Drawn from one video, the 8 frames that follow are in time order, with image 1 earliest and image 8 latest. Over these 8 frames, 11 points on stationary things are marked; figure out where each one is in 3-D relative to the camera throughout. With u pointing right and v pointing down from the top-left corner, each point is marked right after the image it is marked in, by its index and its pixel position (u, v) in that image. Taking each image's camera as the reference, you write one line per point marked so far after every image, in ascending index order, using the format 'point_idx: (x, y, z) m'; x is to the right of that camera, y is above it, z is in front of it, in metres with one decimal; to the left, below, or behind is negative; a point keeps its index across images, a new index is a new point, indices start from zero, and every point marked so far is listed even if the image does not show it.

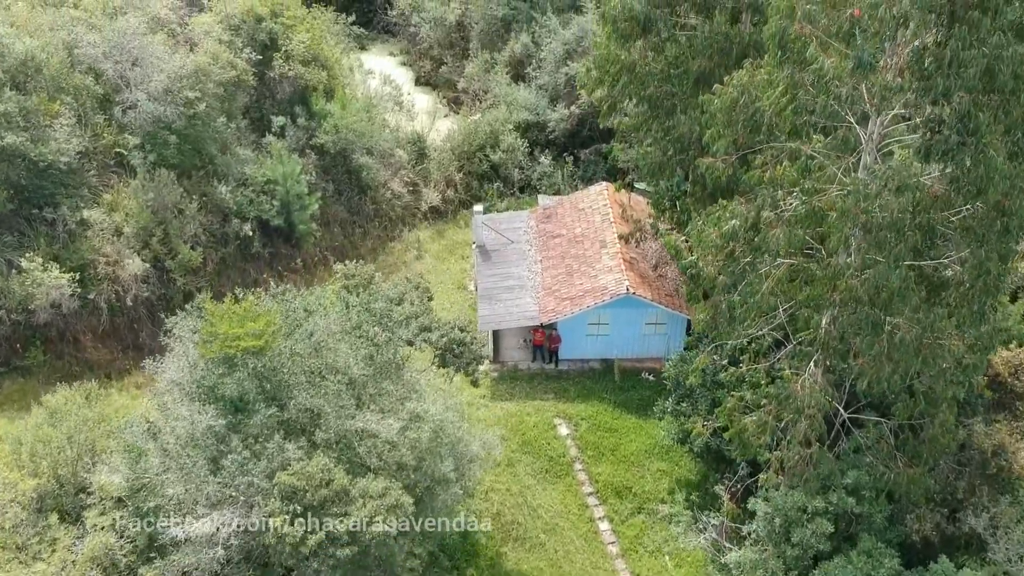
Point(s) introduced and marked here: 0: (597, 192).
0: (+1.4, +1.6, +16.9) m
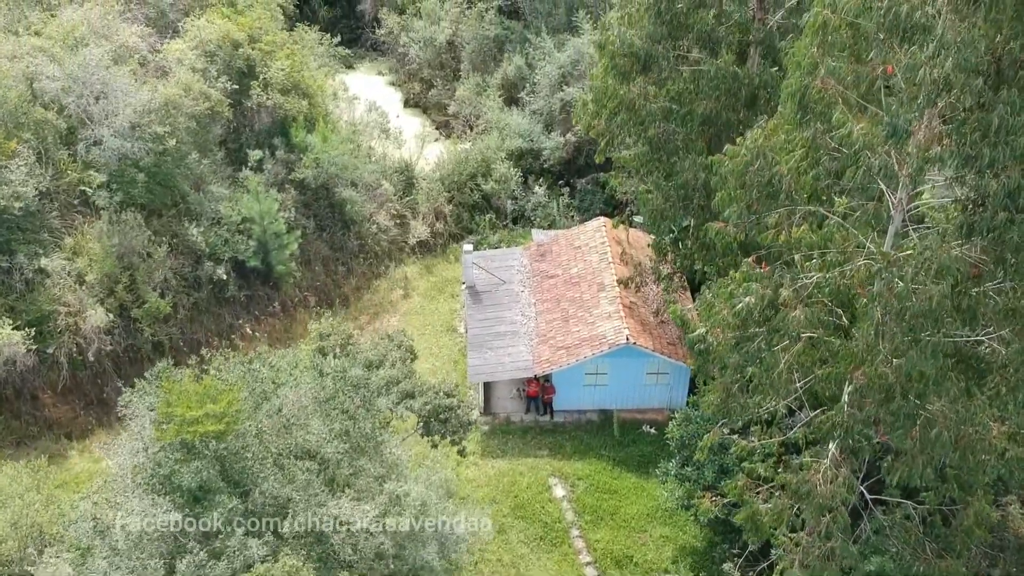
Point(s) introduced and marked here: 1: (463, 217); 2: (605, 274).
0: (+1.3, +1.0, +16.0) m
1: (-0.9, +1.3, +18.6) m
2: (+1.4, +0.2, +14.8) m
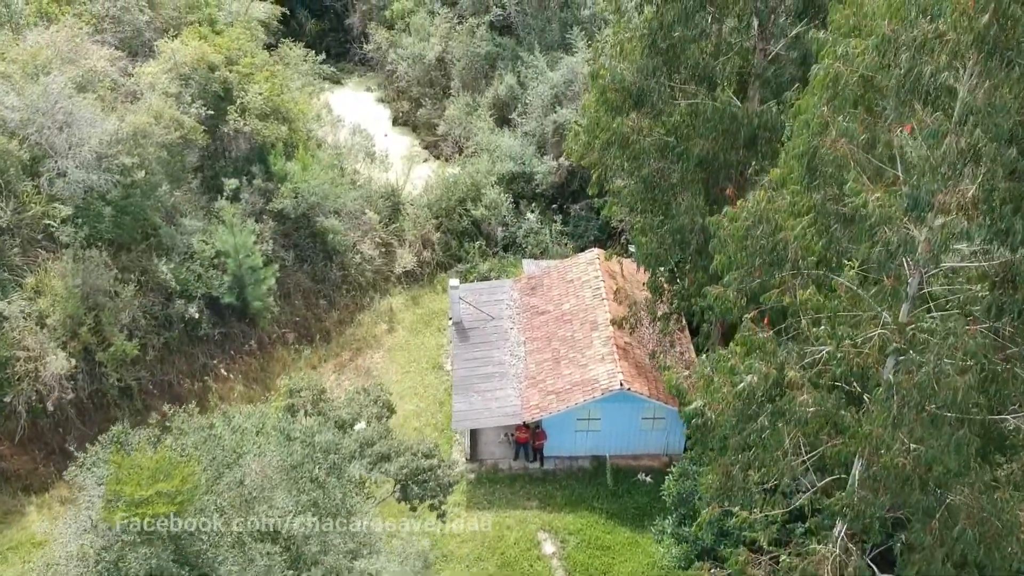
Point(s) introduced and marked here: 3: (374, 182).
0: (+1.1, +0.4, +15.2) m
1: (-1.1, +0.8, +17.9) m
2: (+1.2, -0.3, +14.0) m
3: (-2.5, +1.9, +17.8) m
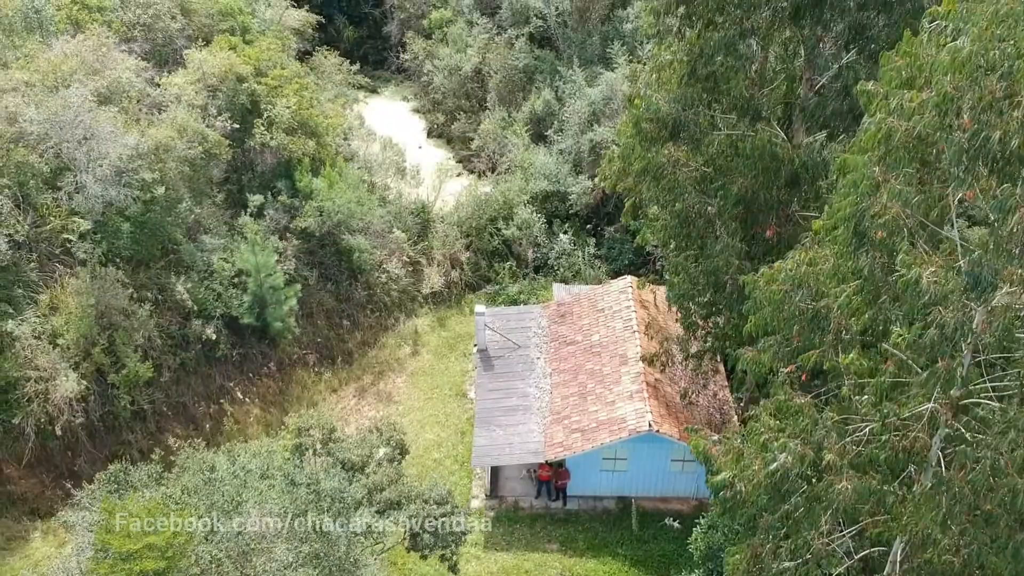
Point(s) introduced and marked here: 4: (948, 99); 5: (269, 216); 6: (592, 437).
0: (+1.6, 0.0, +14.6) m
1: (-0.5, +0.4, +17.4) m
2: (+1.6, -0.8, +13.4) m
3: (-1.9, +1.6, +17.3) m
4: (+2.3, +1.0, +5.2) m
5: (-3.6, +1.1, +14.9) m
6: (+1.0, -1.8, +12.4) m
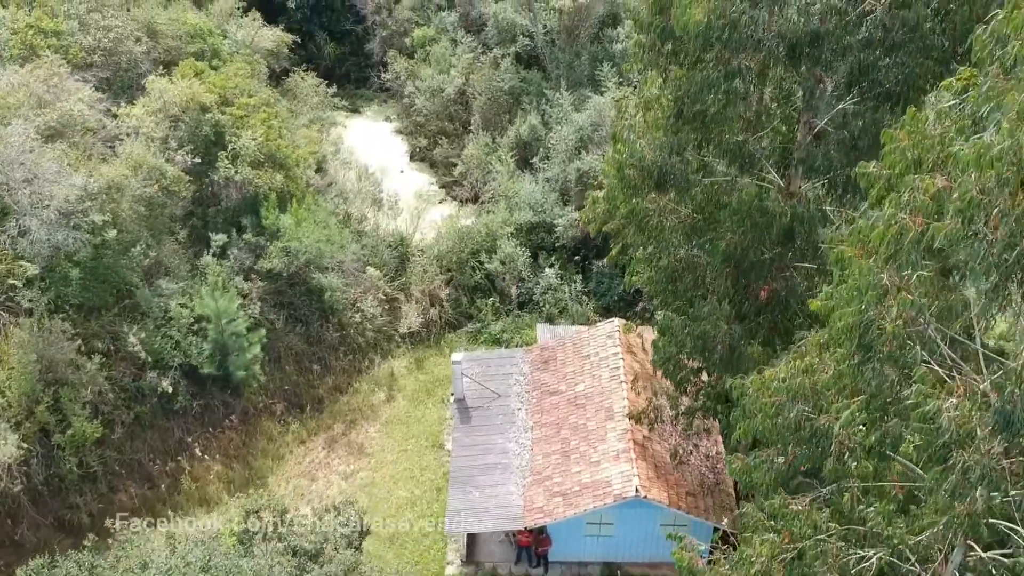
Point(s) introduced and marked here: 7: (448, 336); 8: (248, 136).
0: (+1.3, -0.6, +13.7) m
1: (-0.8, -0.2, +16.4) m
2: (+1.3, -1.4, +12.5) m
3: (-2.2, +1.0, +16.4) m
4: (+2.0, +0.4, +4.3) m
5: (-3.9, +0.5, +14.0) m
6: (+0.7, -2.5, +11.5) m
7: (-1.0, -0.8, +16.1) m
8: (-3.9, +2.2, +14.5) m
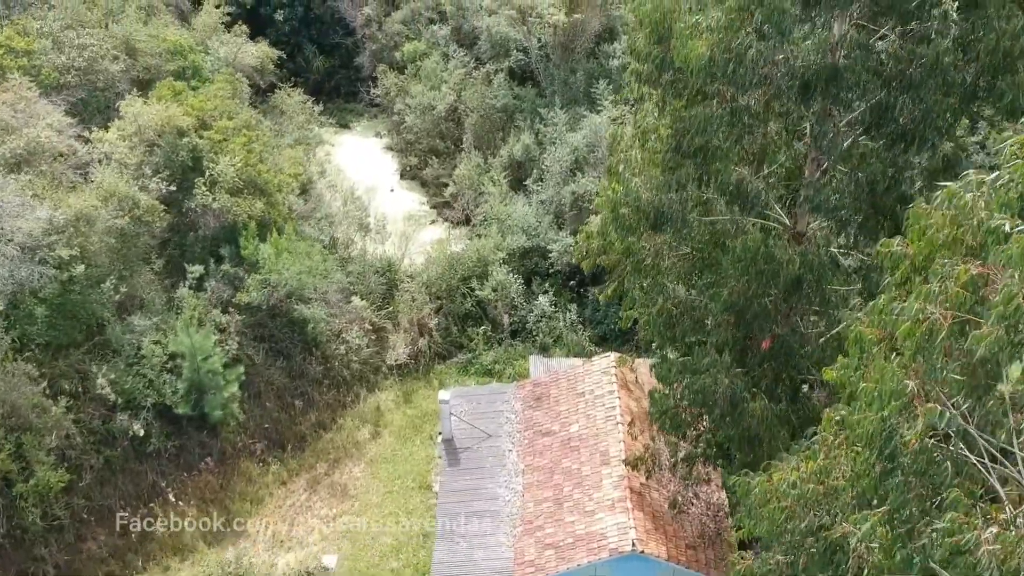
0: (+1.2, -1.1, +13.0) m
1: (-0.9, -0.7, +15.8) m
2: (+1.2, -1.8, +11.9) m
3: (-2.3, +0.5, +15.8) m
4: (+1.9, -0.1, +3.7) m
5: (-4.0, 0.0, +13.3) m
6: (+0.6, -2.9, +10.8) m
7: (-1.1, -1.2, +15.4) m
8: (-4.0, +1.8, +13.9) m
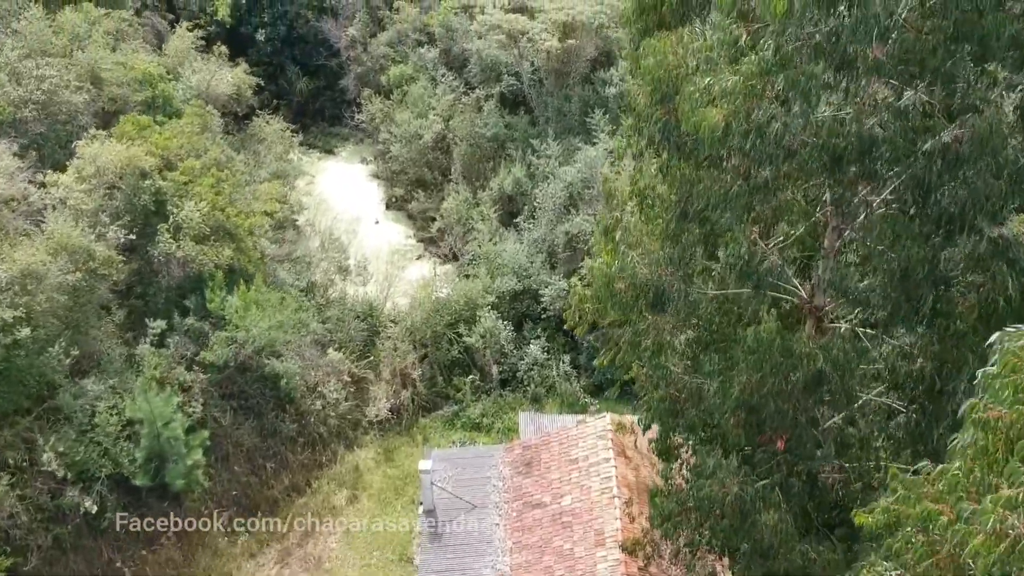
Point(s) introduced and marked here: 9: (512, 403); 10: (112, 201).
0: (+1.0, -1.8, +12.0) m
1: (-1.1, -1.4, +14.8) m
2: (+1.0, -2.5, +10.9) m
3: (-2.4, -0.2, +14.8) m
4: (+1.7, -0.7, +2.7) m
5: (-4.2, -0.7, +12.3) m
6: (+0.4, -3.6, +9.8) m
7: (-1.3, -1.9, +14.4) m
8: (-4.1, +1.1, +12.9) m
9: (0.0, -1.7, +14.6) m
10: (-5.0, +1.1, +12.5) m
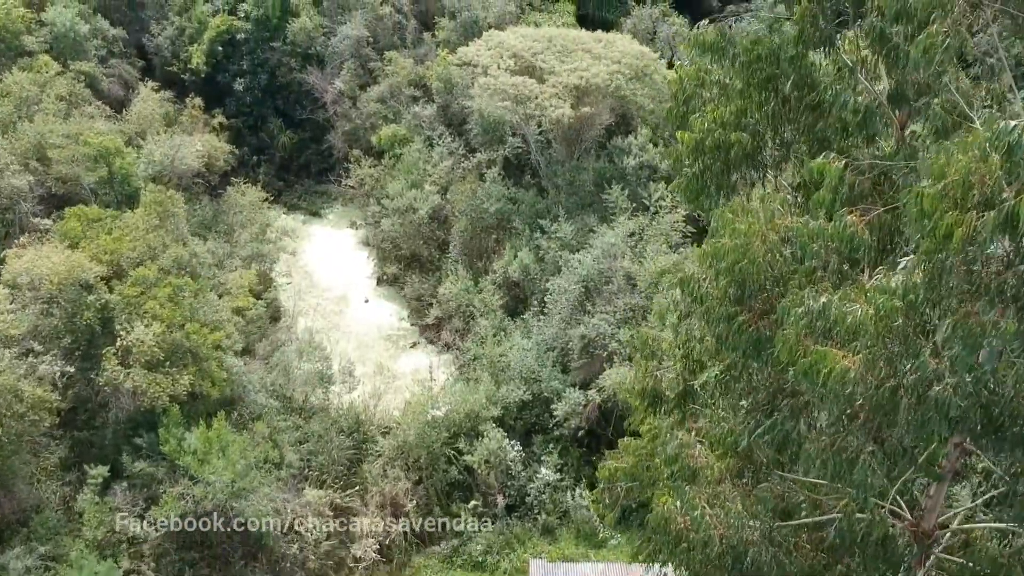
0: (+1.1, -3.2, +10.1) m
1: (-1.0, -2.8, +12.8) m
2: (+1.2, -4.0, +8.9) m
3: (-2.3, -1.6, +12.8) m
4: (+1.9, -2.2, +0.7) m
5: (-4.1, -2.1, +10.3) m
6: (+0.6, -5.0, +7.9) m
7: (-1.2, -3.4, +12.5) m
8: (-4.0, -0.4, +10.9) m
9: (+0.1, -3.1, +12.6) m
10: (-4.9, -0.4, +10.5) m
